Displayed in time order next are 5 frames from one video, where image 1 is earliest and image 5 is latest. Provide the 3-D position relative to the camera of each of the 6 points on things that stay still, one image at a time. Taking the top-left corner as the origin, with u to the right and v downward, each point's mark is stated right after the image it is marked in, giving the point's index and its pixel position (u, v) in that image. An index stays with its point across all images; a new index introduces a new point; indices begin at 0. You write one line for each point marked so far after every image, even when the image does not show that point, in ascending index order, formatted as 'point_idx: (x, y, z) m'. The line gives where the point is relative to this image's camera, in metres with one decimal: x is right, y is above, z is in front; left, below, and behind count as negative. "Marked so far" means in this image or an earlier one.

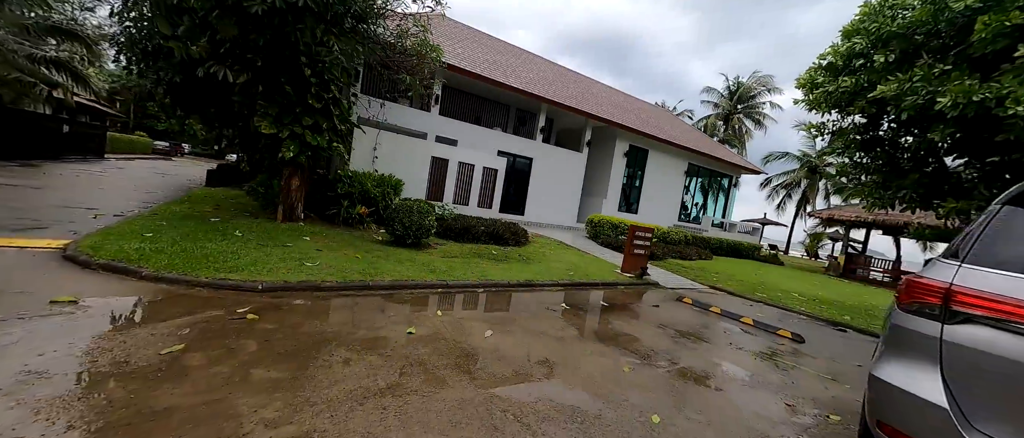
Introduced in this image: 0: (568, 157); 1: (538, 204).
0: (+2.1, +2.3, +13.5) m
1: (+0.9, +0.5, +13.1) m
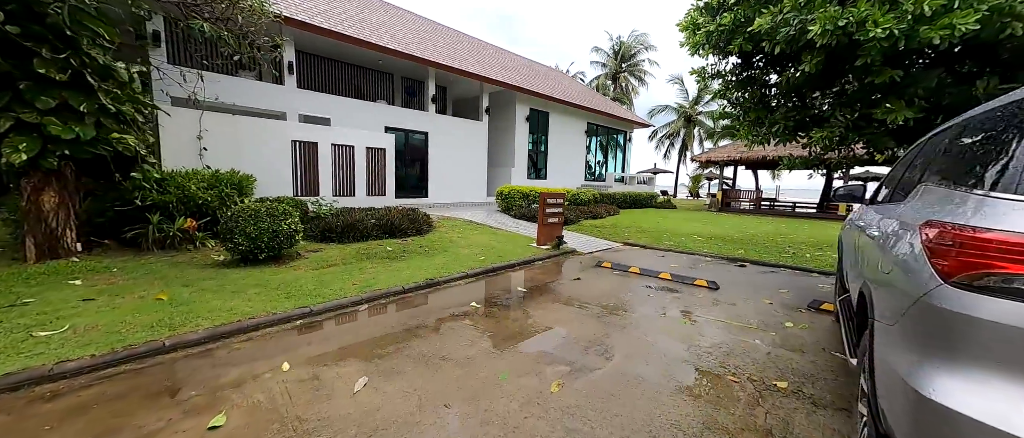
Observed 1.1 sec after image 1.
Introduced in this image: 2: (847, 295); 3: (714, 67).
0: (-1.5, +3.1, +12.4) m
1: (-2.3, +1.2, +11.9) m
2: (+3.1, -0.7, +3.4) m
3: (+4.3, +3.2, +7.7) m
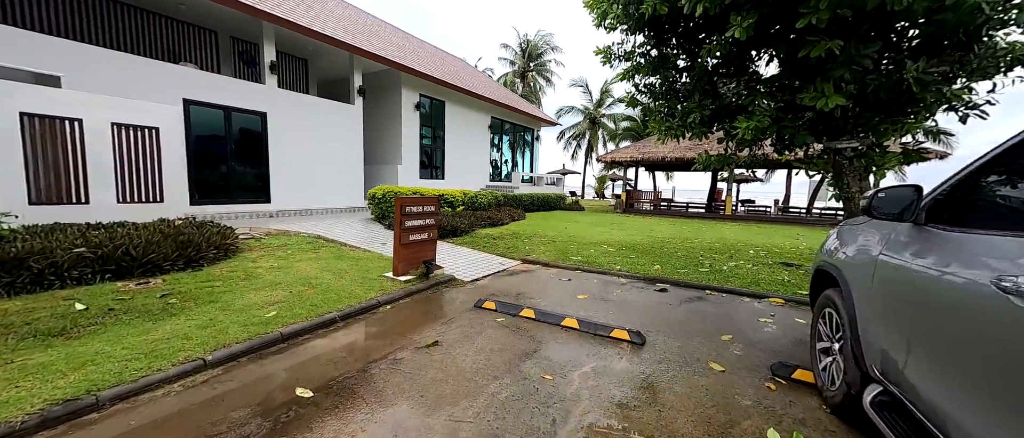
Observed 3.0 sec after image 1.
0: (-4.8, +2.9, +9.6) m
1: (-5.4, +0.9, +8.9) m
2: (+1.8, -0.8, +1.8) m
3: (+2.0, +3.1, +6.4) m
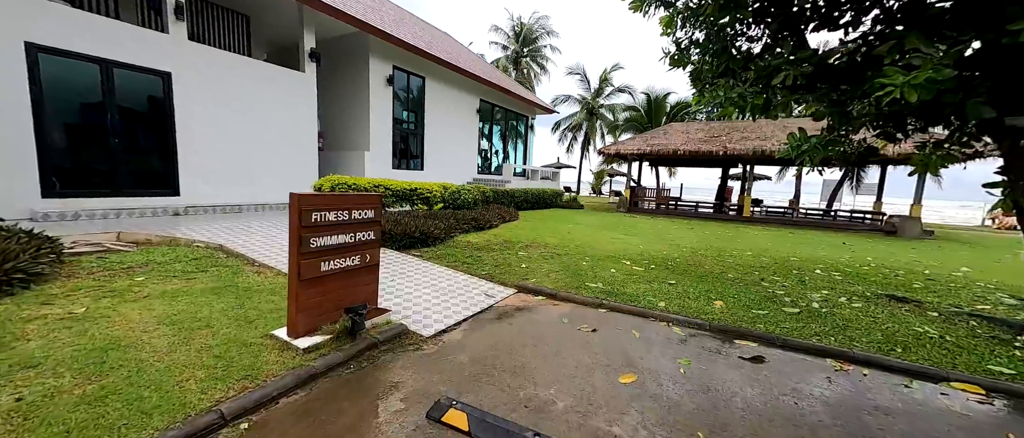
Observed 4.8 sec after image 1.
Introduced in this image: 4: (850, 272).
0: (-4.9, +2.9, +7.4) m
1: (-5.5, +0.9, +6.7) m
2: (+1.8, -1.0, -0.1) m
3: (+1.9, +2.9, +4.4) m
4: (+5.2, -0.8, +5.7) m
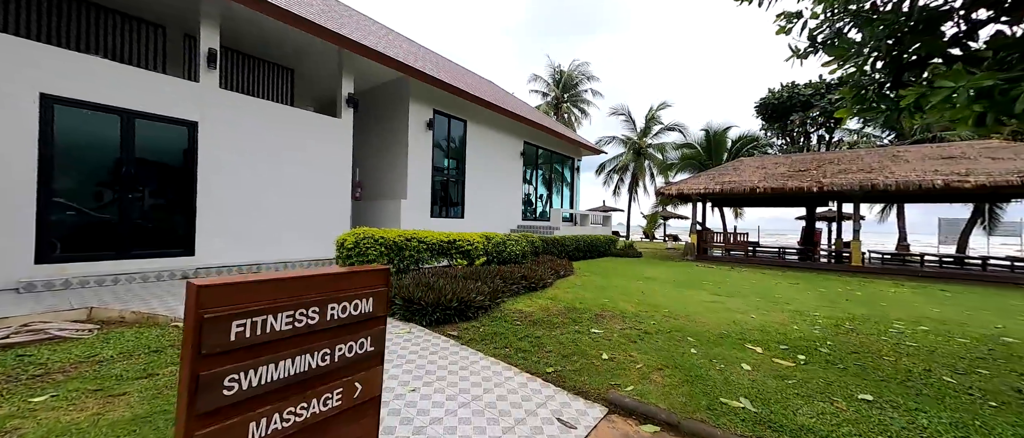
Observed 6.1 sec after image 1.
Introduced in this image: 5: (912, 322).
0: (-3.9, +1.8, +6.7) m
1: (-4.6, -0.1, +5.9) m
2: (+2.0, -1.0, -1.9) m
3: (+2.5, +2.4, +3.0) m
4: (+6.0, -1.4, +3.5) m
5: (+5.5, -1.5, +5.0) m
